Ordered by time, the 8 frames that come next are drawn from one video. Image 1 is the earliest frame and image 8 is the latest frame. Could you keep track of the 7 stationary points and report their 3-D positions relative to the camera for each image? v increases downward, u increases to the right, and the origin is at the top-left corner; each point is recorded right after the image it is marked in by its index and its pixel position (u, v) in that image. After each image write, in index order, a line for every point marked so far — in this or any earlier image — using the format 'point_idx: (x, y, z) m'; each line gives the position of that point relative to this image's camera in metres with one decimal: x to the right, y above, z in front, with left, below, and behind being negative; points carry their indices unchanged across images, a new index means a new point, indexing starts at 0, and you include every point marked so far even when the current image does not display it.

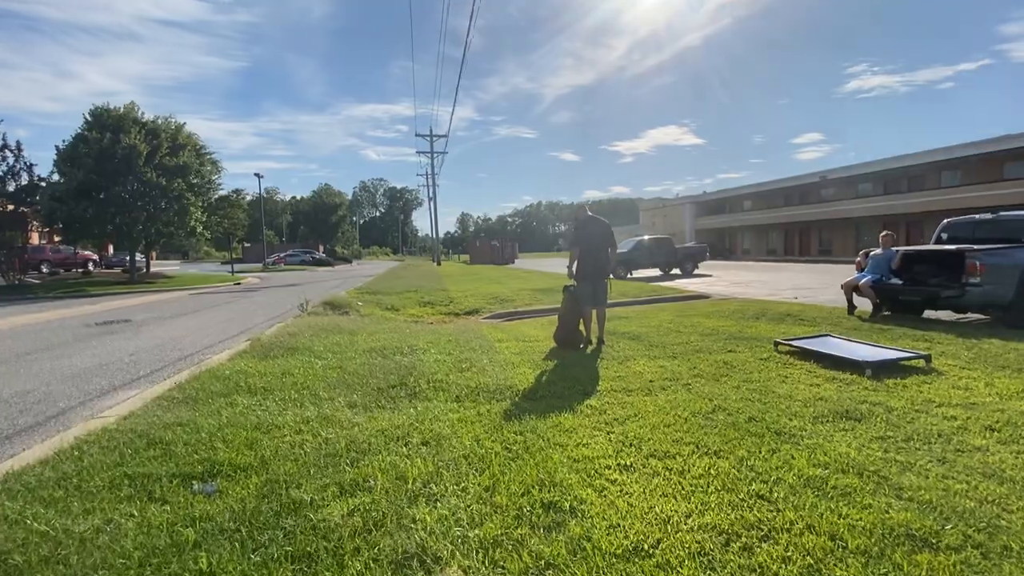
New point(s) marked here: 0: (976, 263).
0: (+7.5, +0.4, +7.9) m
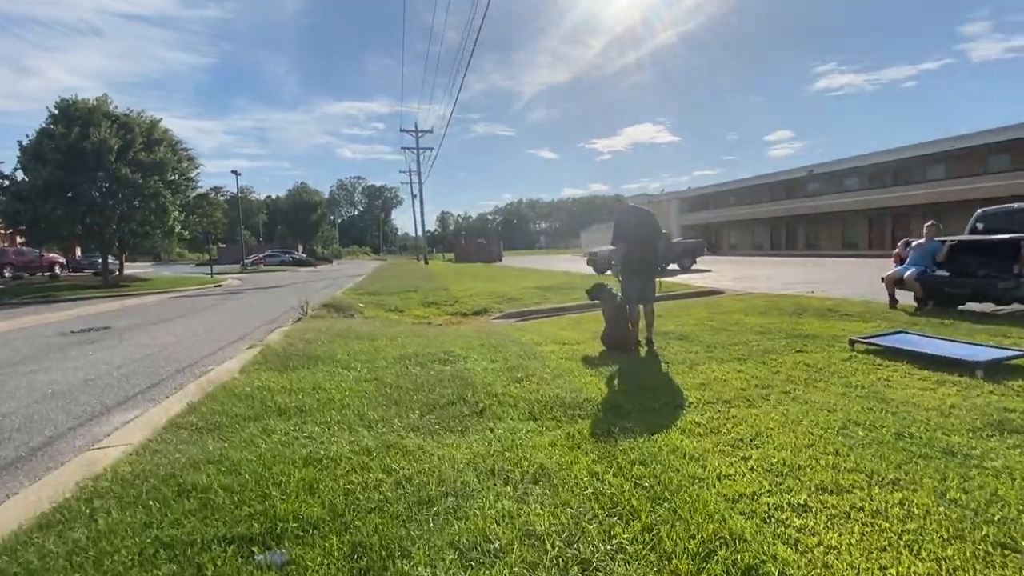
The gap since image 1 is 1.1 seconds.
0: (+8.0, +0.5, +7.5) m
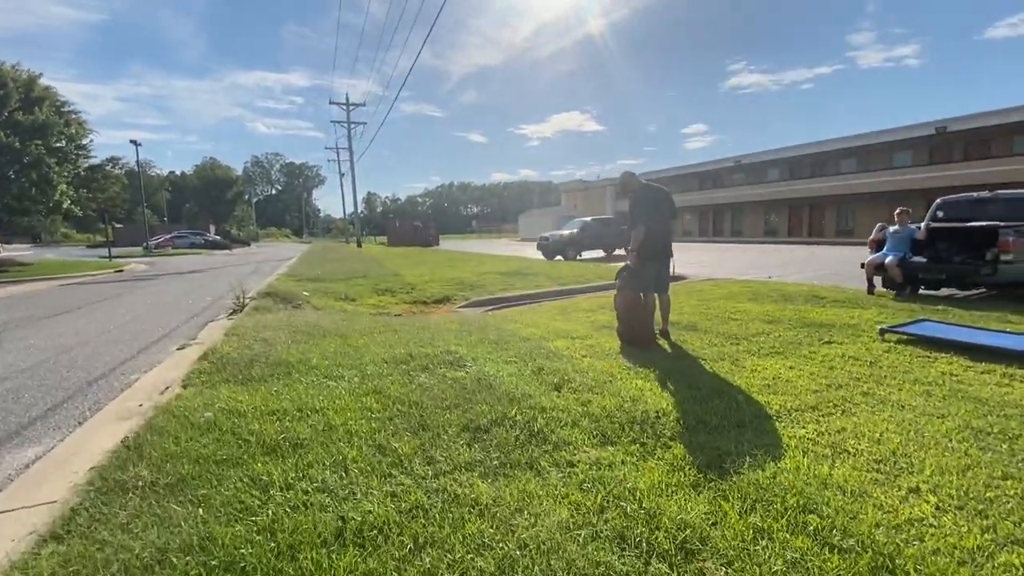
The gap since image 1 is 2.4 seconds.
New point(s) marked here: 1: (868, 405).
0: (+7.8, +0.8, +7.7) m
1: (+2.7, -0.9, +3.6) m
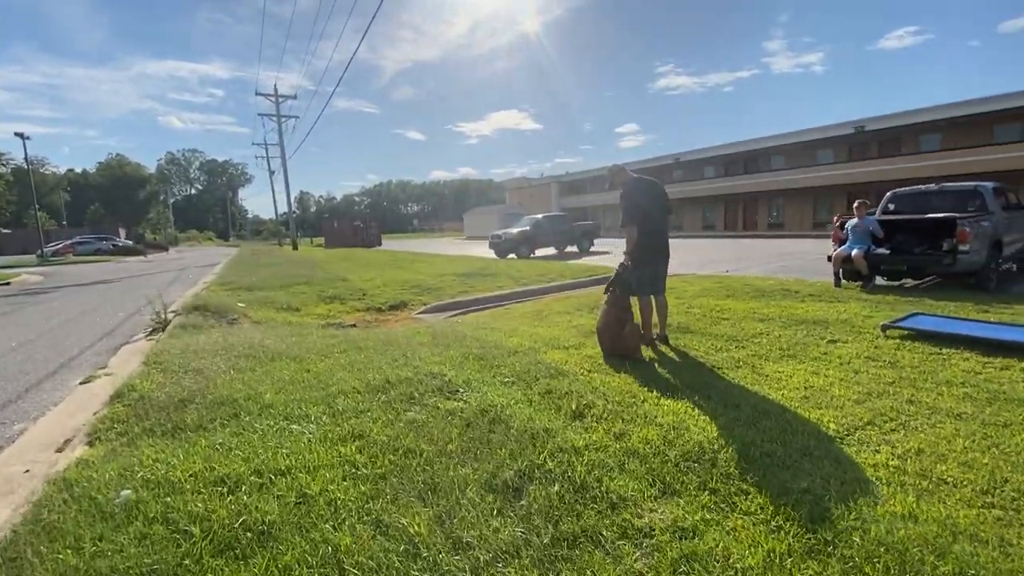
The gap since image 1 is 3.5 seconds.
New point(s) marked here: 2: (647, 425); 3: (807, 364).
0: (+7.4, +0.9, +7.9) m
1: (+2.8, -0.9, +3.3) m
2: (+0.9, -0.9, +3.2) m
3: (+2.7, -0.7, +4.5) m
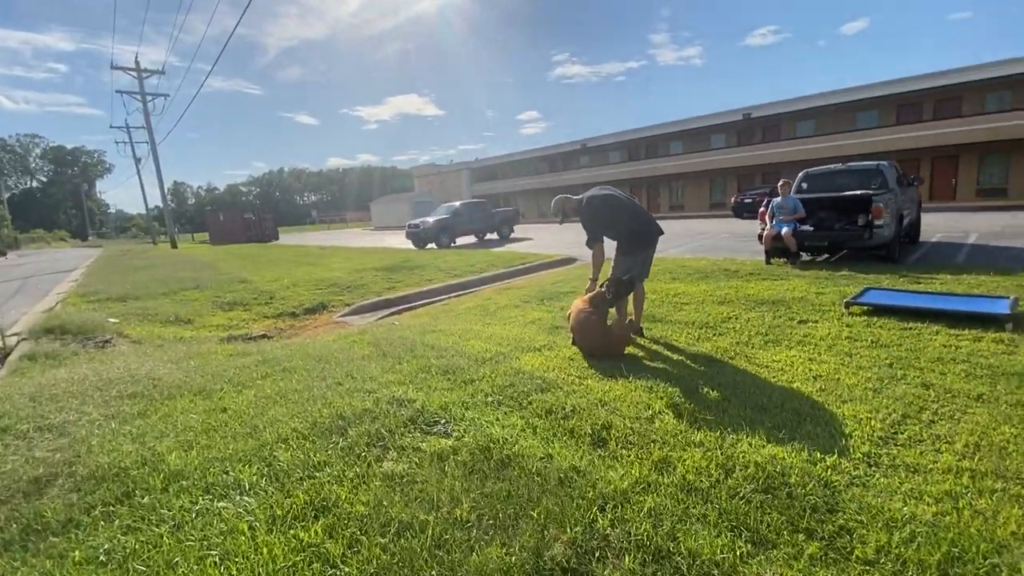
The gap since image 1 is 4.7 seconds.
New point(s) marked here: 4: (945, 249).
0: (+6.4, +1.4, +8.5) m
1: (+2.8, -0.7, +3.1) m
2: (+0.9, -0.9, +2.7) m
3: (+2.5, -0.5, +4.3) m
4: (+9.5, +0.9, +10.7) m
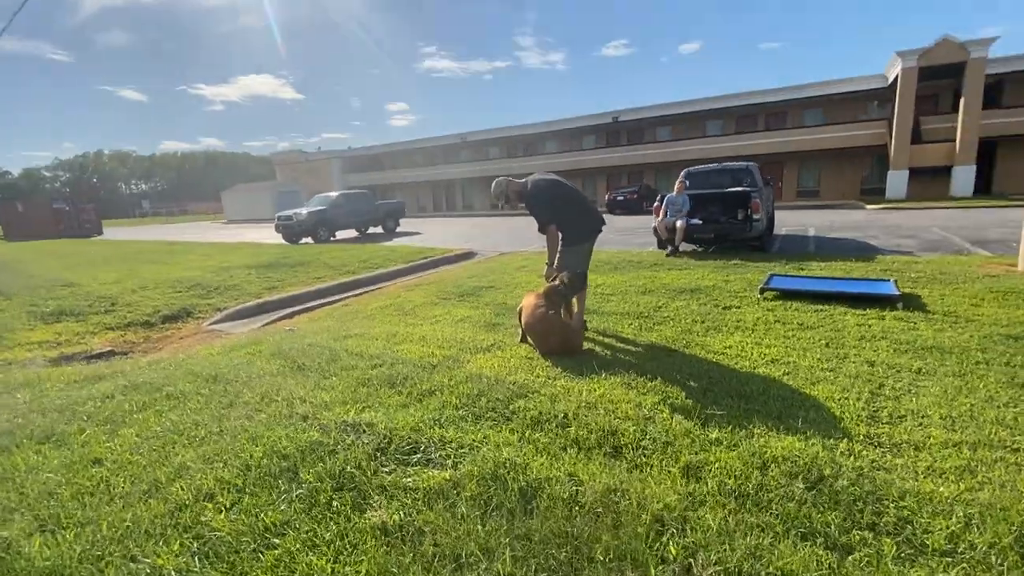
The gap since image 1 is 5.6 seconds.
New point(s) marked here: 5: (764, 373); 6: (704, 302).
0: (+4.7, +1.7, +9.4) m
1: (+2.6, -0.6, +3.3) m
2: (+1.0, -0.8, +2.5) m
3: (+2.1, -0.4, +4.5) m
4: (+7.2, +1.2, +12.4) m
5: (+1.8, -0.6, +3.5) m
6: (+2.2, -0.2, +5.6) m
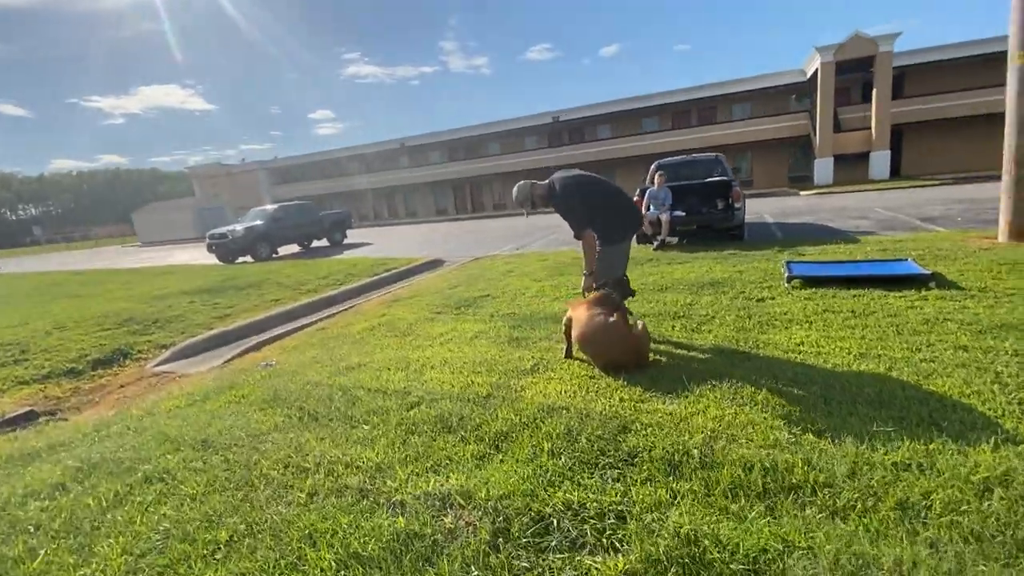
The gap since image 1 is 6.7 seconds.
0: (+4.2, +1.9, +9.4) m
1: (+3.1, -0.5, +3.1) m
2: (+1.6, -0.8, +2.0) m
3: (+2.4, -0.3, +4.1) m
4: (+6.4, +1.5, +12.6) m
5: (+2.3, -0.5, +3.2) m
6: (+2.4, -0.1, +5.3) m
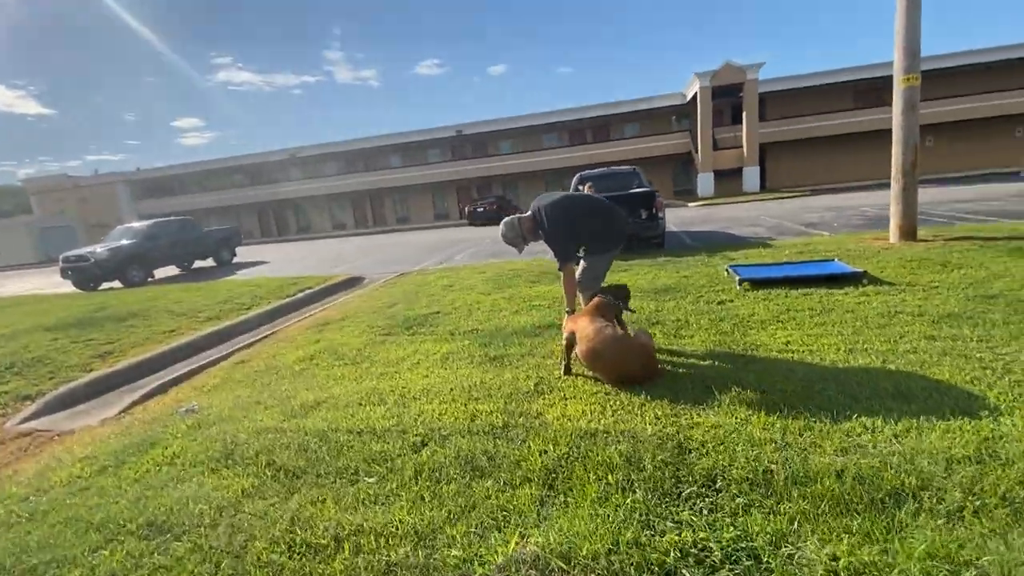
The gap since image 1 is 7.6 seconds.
0: (+2.9, +1.8, +9.8) m
1: (+3.2, -0.4, +3.4) m
2: (+1.9, -0.7, +2.0) m
3: (+2.3, -0.3, +4.2) m
4: (+4.3, +1.4, +13.4) m
5: (+2.4, -0.5, +3.3) m
6: (+2.0, -0.1, +5.4) m
